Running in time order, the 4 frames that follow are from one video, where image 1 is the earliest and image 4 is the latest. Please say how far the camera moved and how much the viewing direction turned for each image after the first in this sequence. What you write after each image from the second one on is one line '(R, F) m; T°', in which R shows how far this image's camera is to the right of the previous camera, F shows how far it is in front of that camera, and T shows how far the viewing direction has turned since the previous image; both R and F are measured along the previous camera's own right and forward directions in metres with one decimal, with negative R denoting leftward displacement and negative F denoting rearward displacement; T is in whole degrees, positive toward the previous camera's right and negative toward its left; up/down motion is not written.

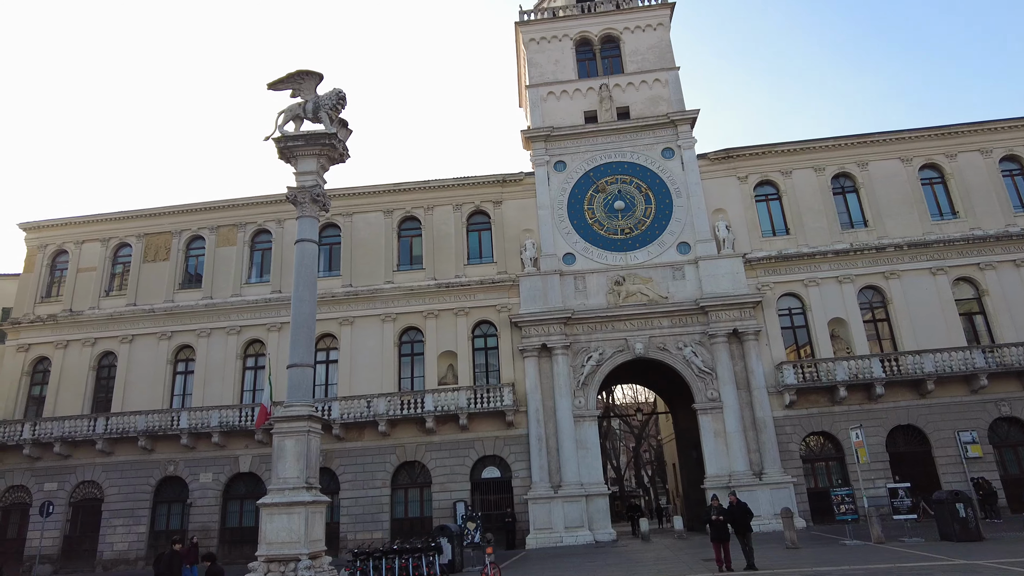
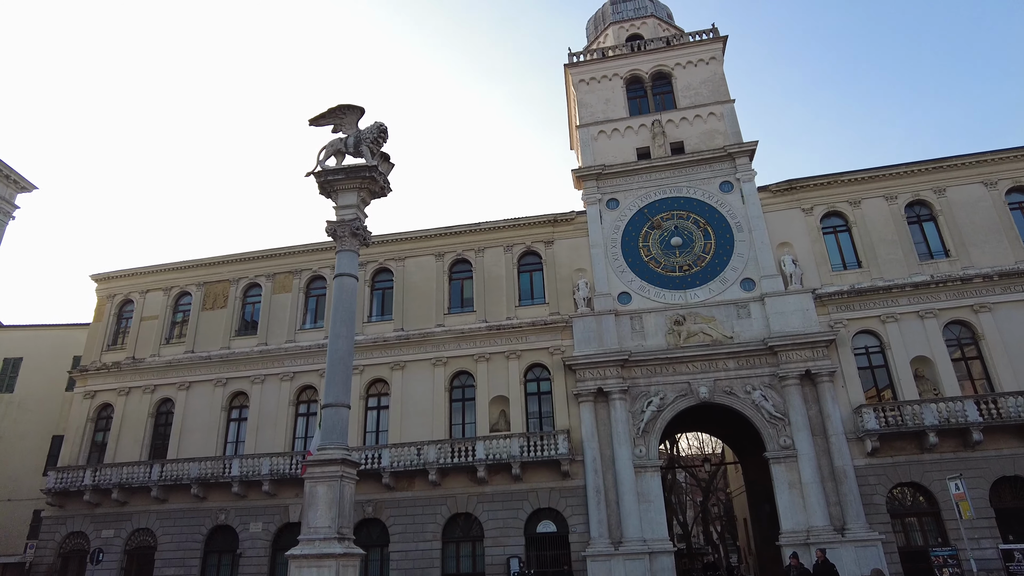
(+0.2, +0.8) m; -5°
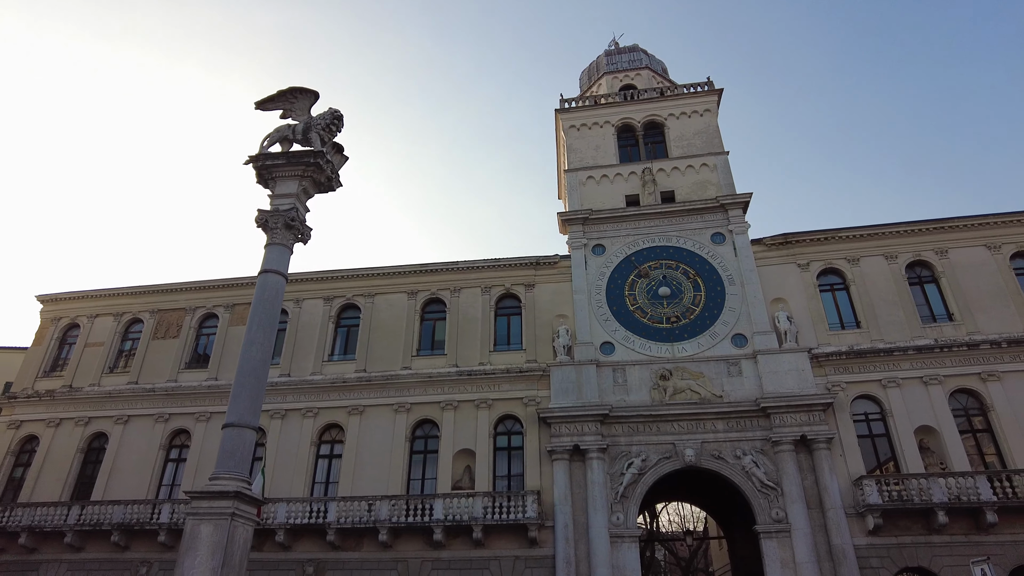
(+0.4, +1.8) m; +1°
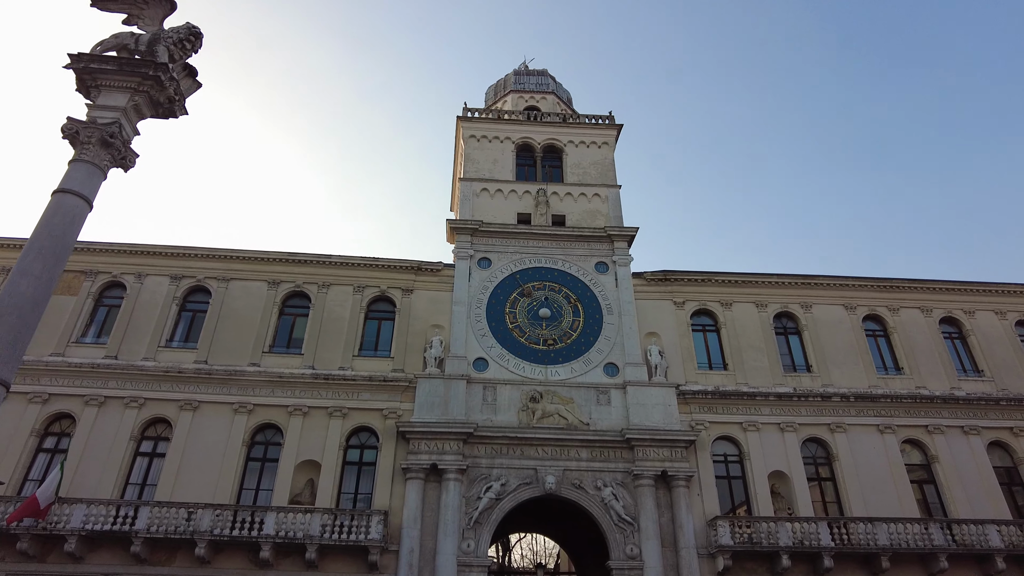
(+0.3, +1.2) m; +10°
